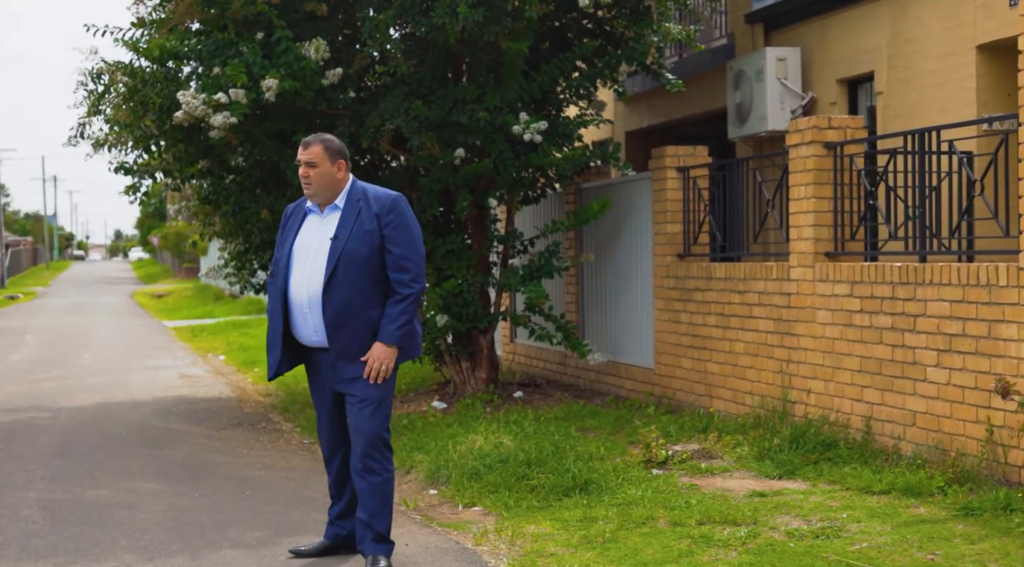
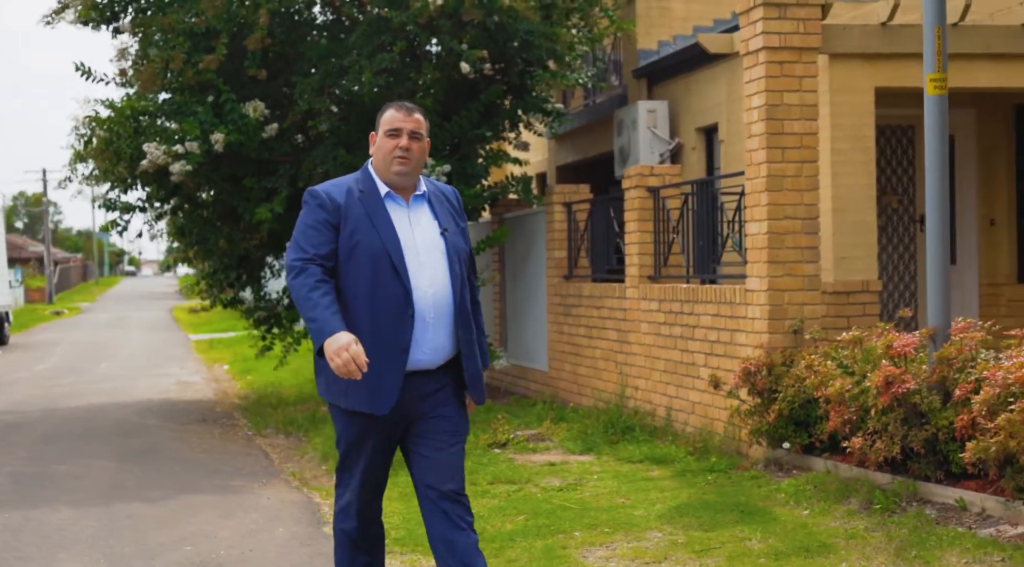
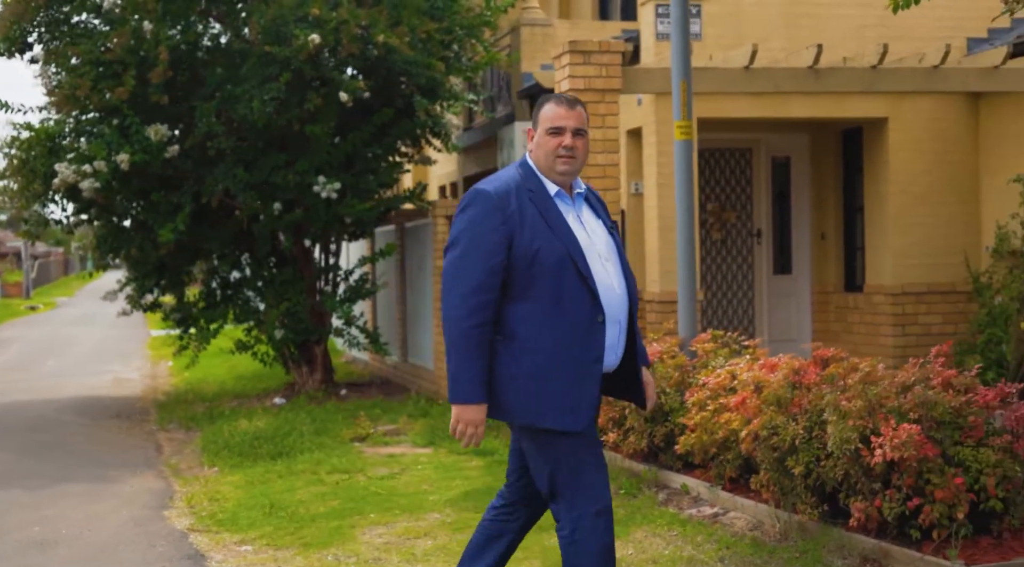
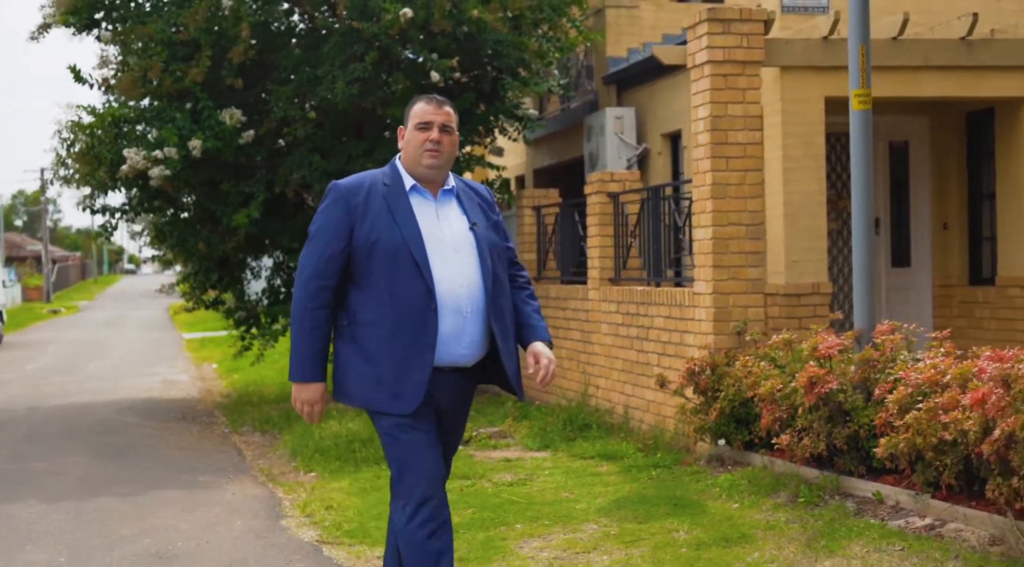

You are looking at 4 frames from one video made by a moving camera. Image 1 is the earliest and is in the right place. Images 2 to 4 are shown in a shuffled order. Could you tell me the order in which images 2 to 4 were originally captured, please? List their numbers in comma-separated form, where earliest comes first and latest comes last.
2, 4, 3
